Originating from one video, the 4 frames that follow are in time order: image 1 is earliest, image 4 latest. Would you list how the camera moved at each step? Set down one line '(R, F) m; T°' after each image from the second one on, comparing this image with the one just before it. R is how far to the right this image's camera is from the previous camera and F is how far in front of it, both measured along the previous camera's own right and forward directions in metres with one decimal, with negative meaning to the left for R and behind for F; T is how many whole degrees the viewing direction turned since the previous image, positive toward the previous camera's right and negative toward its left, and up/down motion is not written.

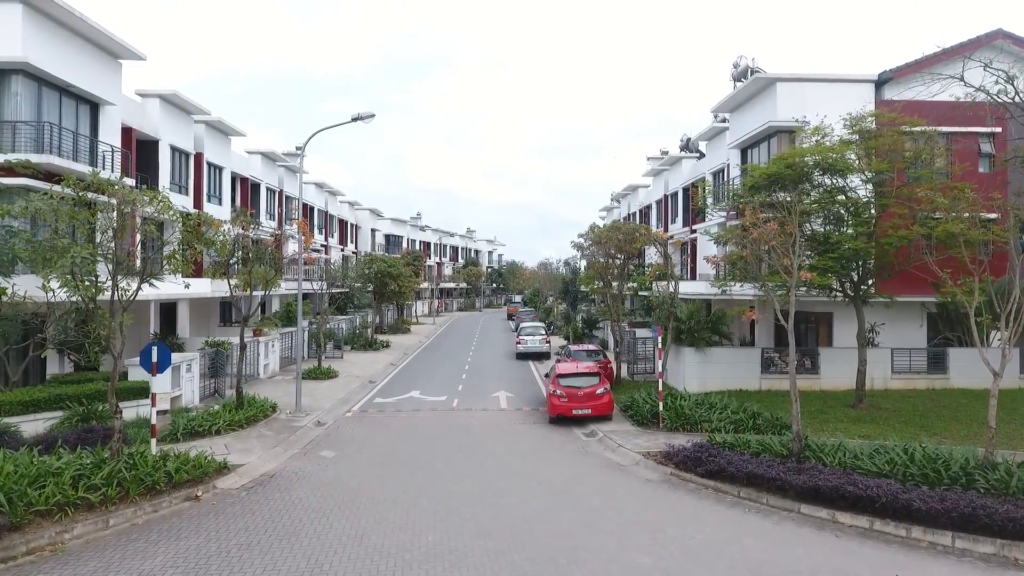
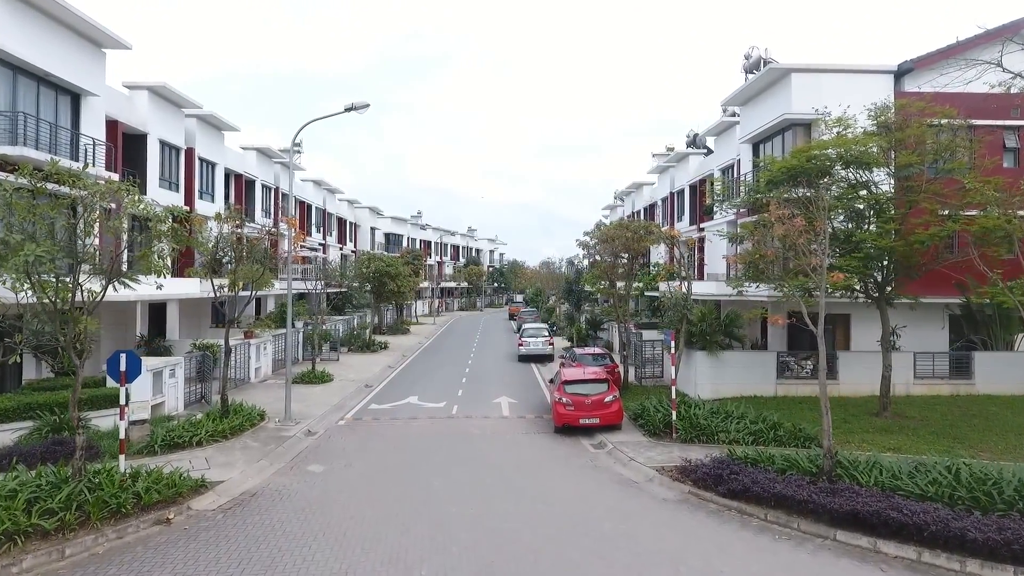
(0.0, +0.9) m; 0°
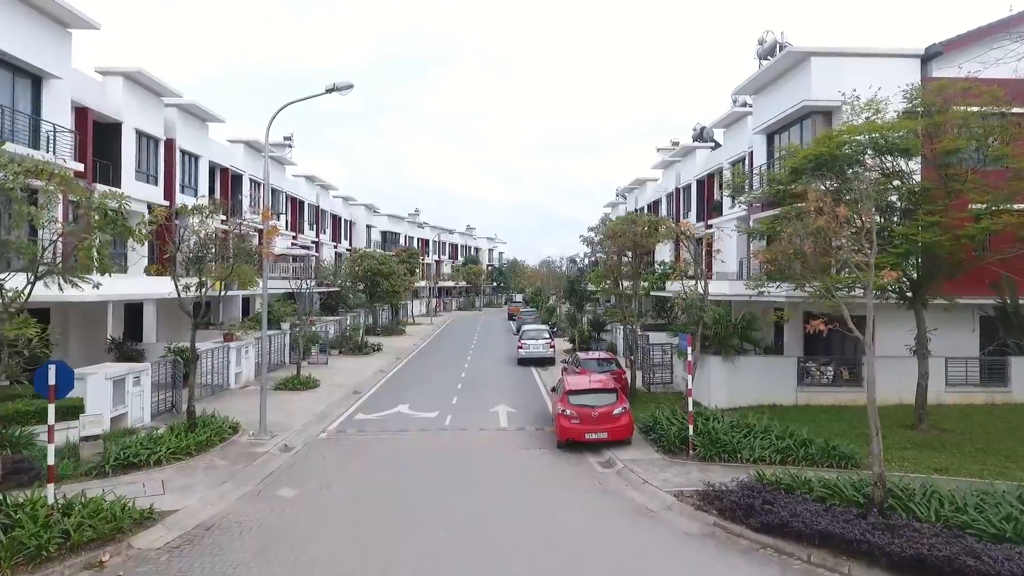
(0.0, +1.4) m; 0°
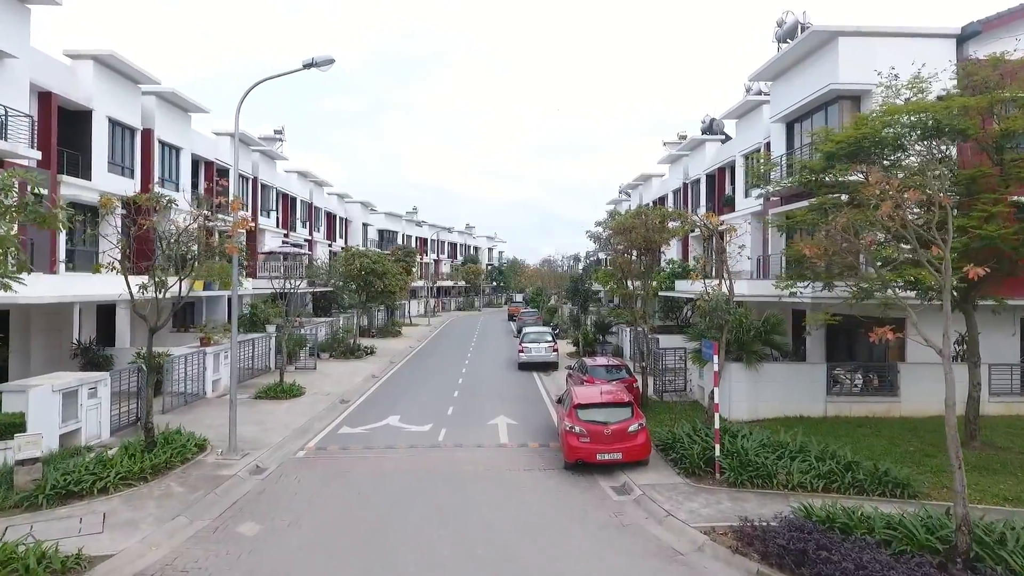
(0.0, +1.5) m; 0°
